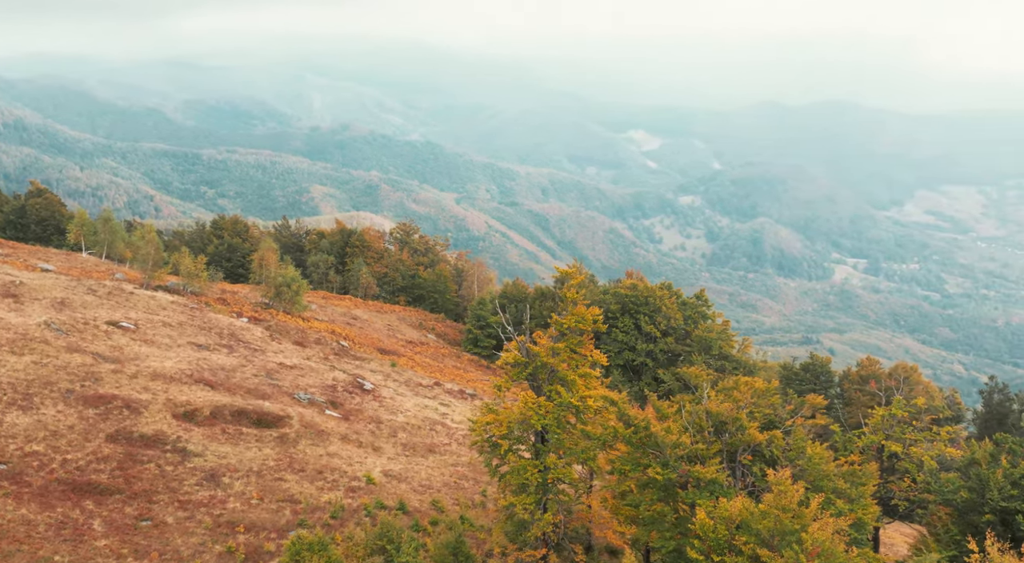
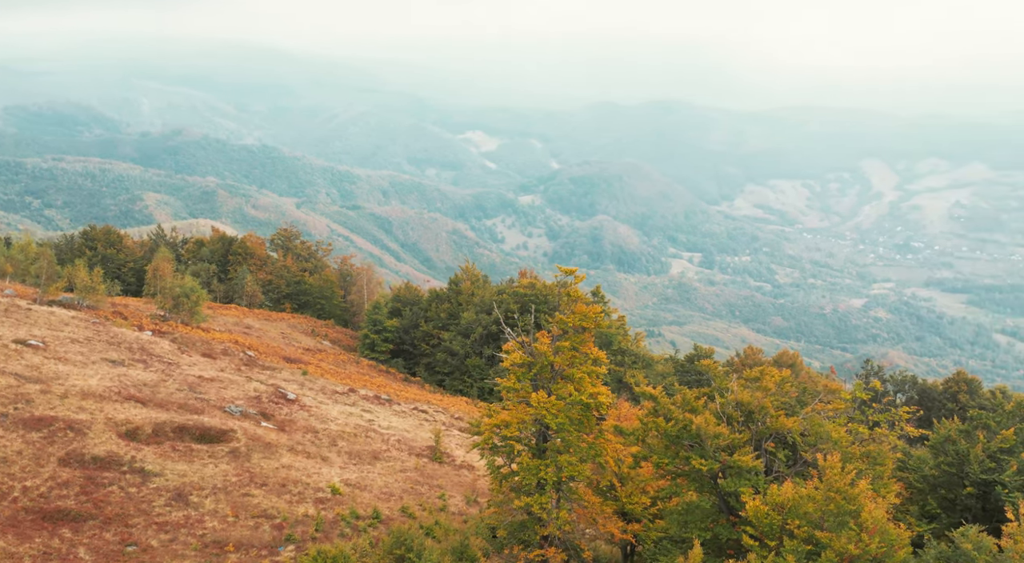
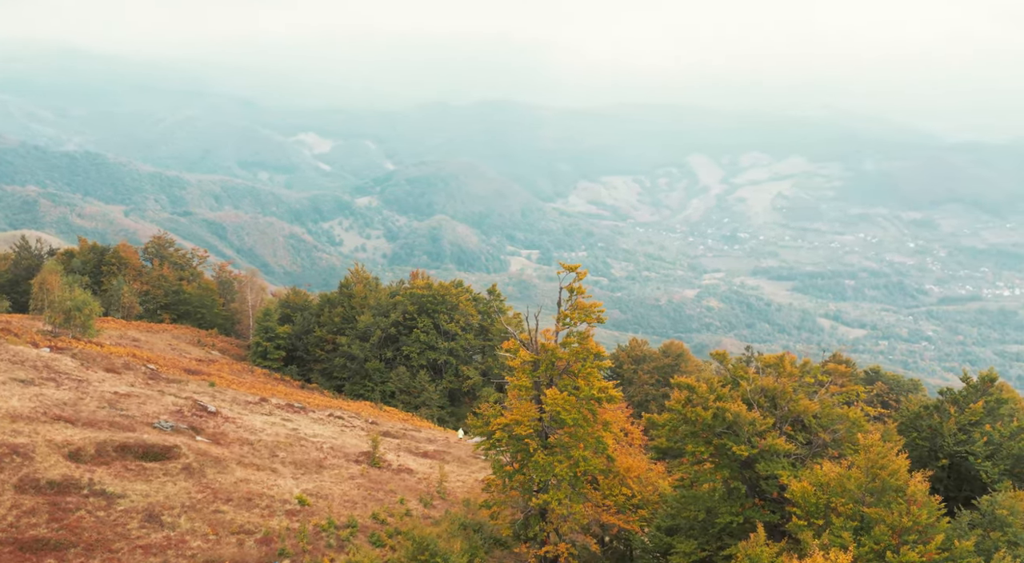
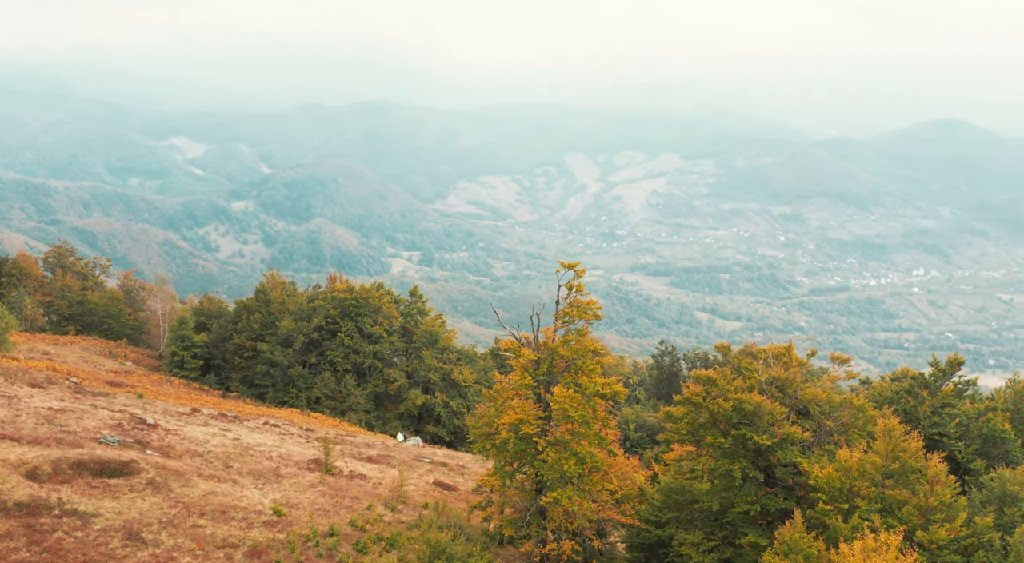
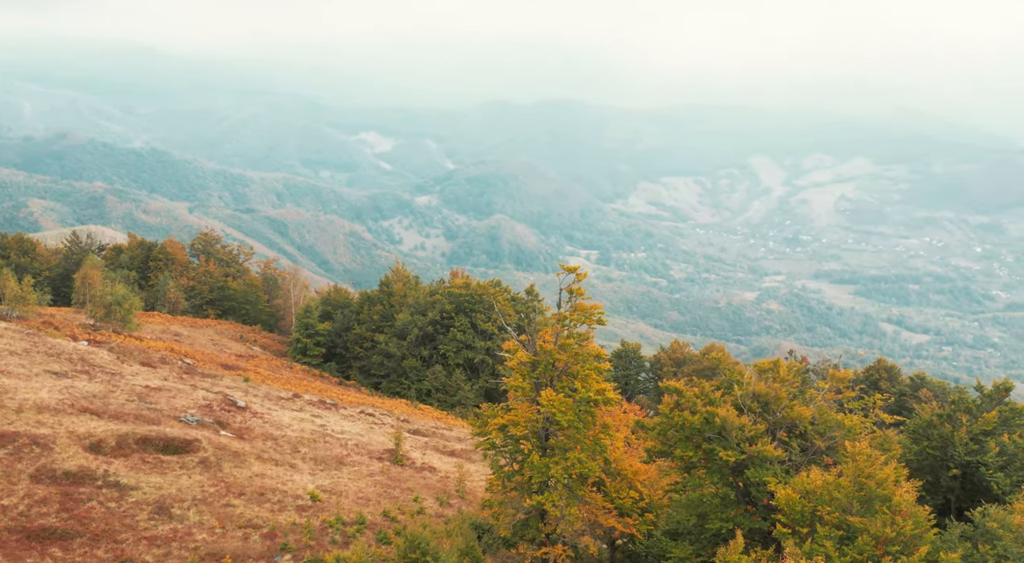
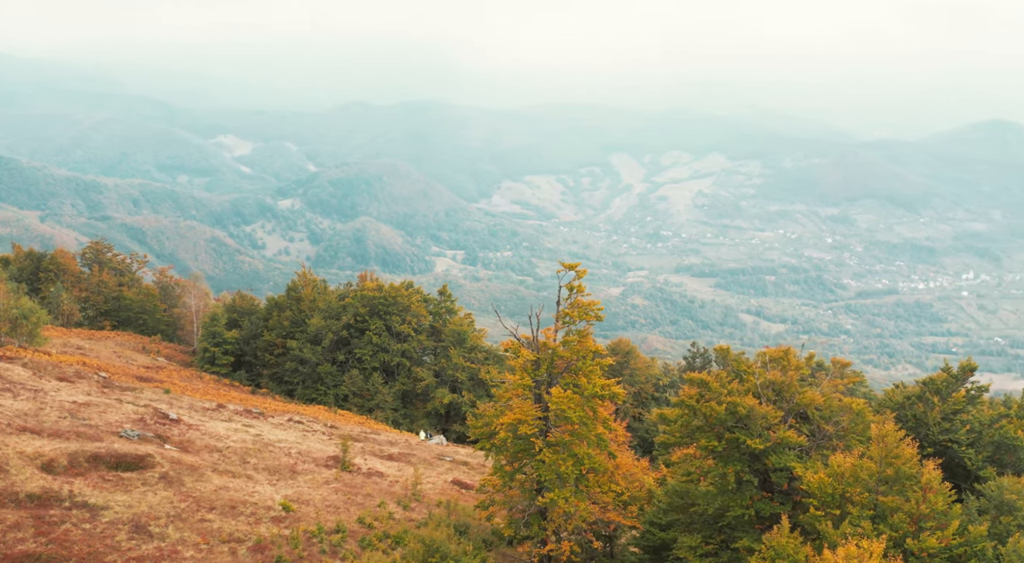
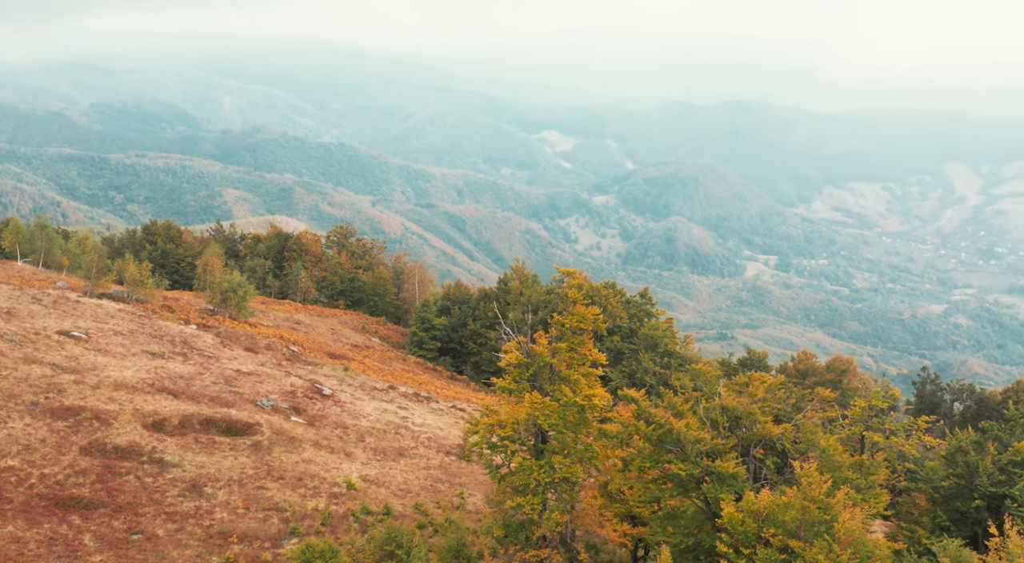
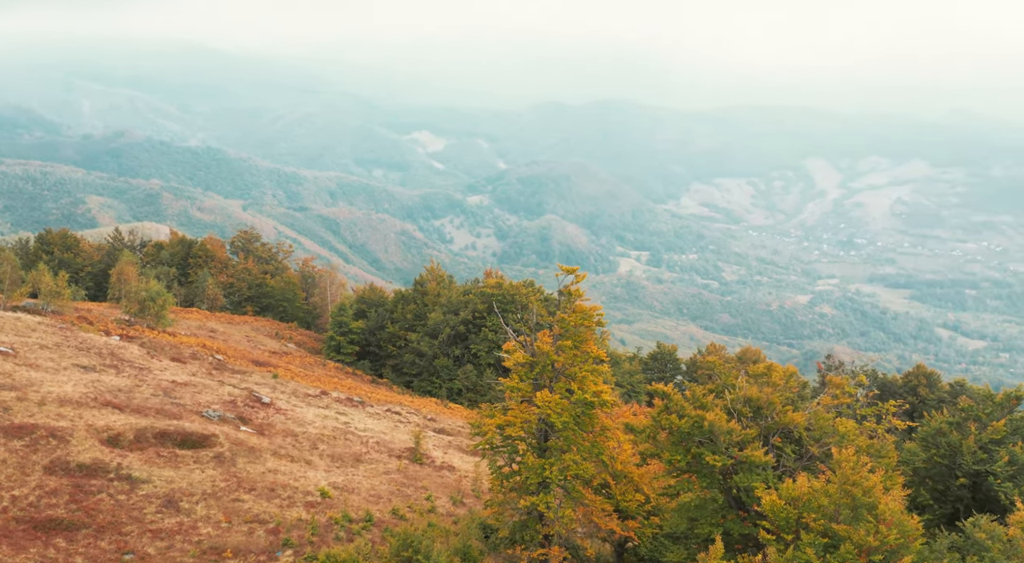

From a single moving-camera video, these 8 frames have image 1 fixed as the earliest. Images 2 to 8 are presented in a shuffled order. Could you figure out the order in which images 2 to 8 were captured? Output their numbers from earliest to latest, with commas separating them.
7, 2, 8, 5, 3, 6, 4
